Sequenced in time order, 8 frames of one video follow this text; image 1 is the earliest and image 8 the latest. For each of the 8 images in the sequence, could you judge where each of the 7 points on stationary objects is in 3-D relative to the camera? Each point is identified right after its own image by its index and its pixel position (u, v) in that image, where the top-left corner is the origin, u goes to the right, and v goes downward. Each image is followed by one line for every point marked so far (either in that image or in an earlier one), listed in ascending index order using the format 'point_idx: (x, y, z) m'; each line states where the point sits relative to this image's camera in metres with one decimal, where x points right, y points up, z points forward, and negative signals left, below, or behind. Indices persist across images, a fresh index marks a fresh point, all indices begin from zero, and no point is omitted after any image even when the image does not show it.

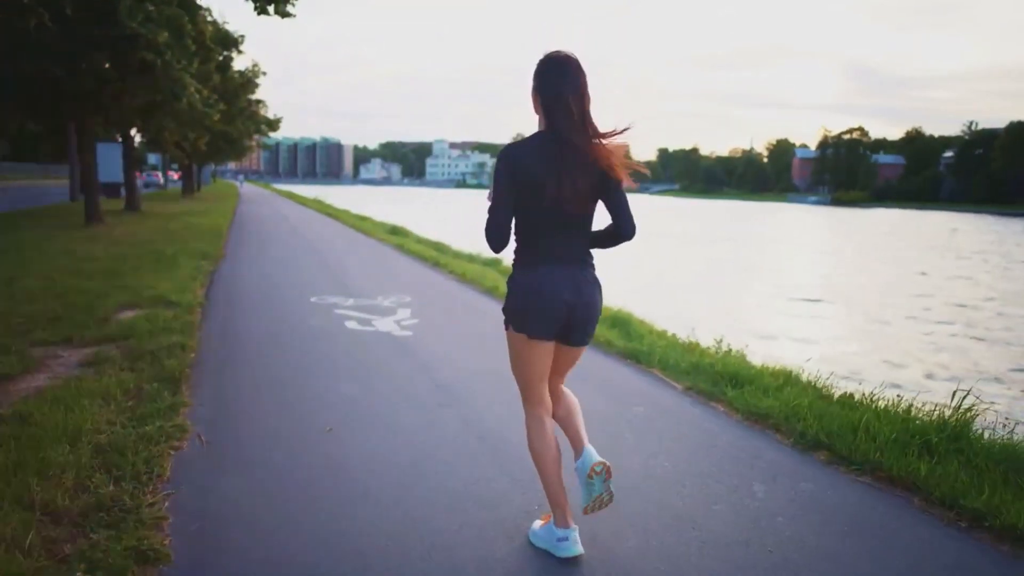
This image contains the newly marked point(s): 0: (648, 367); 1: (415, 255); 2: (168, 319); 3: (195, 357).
0: (+1.2, -0.7, +7.9) m
1: (-2.1, +0.7, +19.5) m
2: (-3.5, -0.3, +9.4) m
3: (-2.7, -0.6, +7.8) m
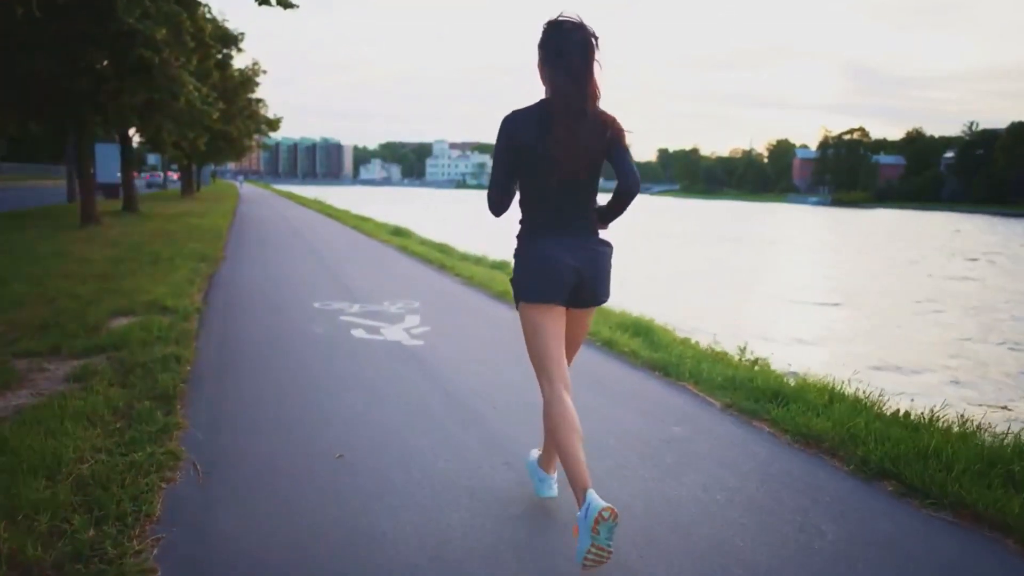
0: (+1.4, -0.8, +7.4) m
1: (-1.9, +0.6, +19.0) m
2: (-3.4, -0.4, +8.8) m
3: (-2.6, -0.6, +7.2) m
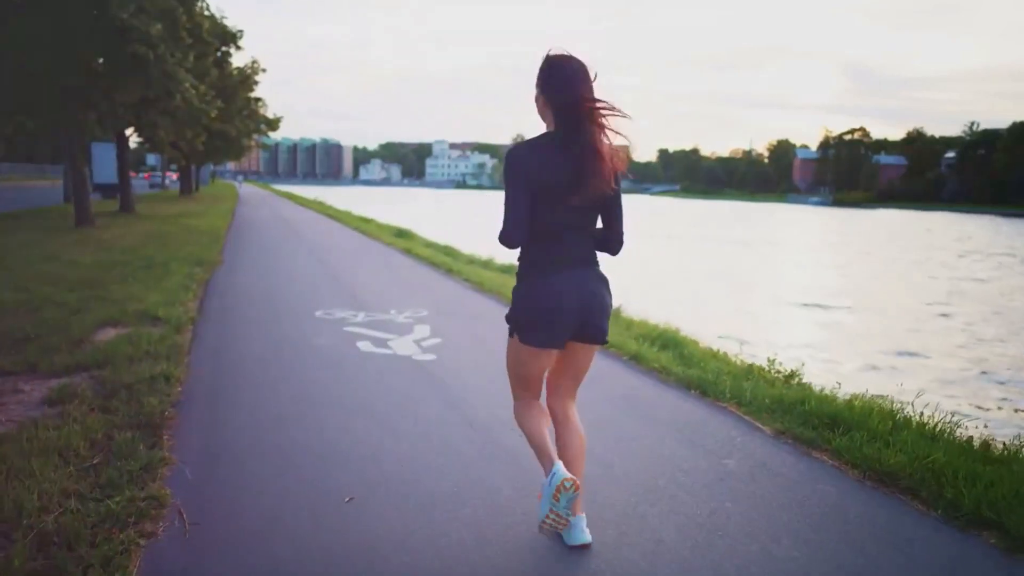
0: (+1.5, -0.8, +6.7) m
1: (-1.8, +0.6, +18.3) m
2: (-3.2, -0.5, +8.1) m
3: (-2.4, -0.7, +6.6) m
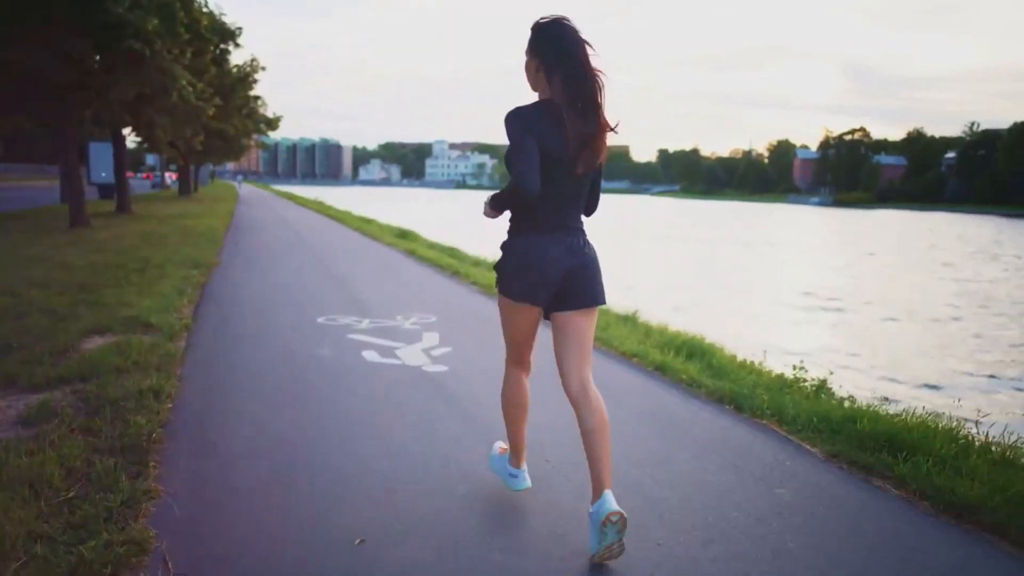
0: (+1.7, -0.9, +6.1) m
1: (-1.6, +0.5, +17.7) m
2: (-3.1, -0.5, +7.6) m
3: (-2.2, -0.8, +6.0) m
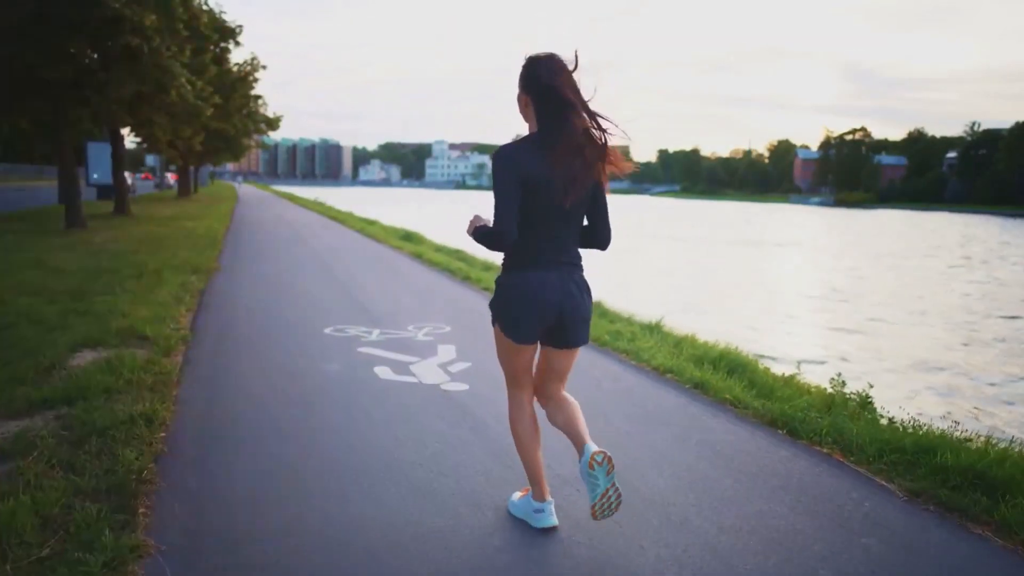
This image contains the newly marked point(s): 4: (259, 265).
0: (+1.9, -1.0, +5.5) m
1: (-1.4, +0.4, +17.1) m
2: (-2.9, -0.6, +7.0) m
3: (-2.0, -0.9, +5.4) m
4: (-4.4, +0.4, +16.0) m
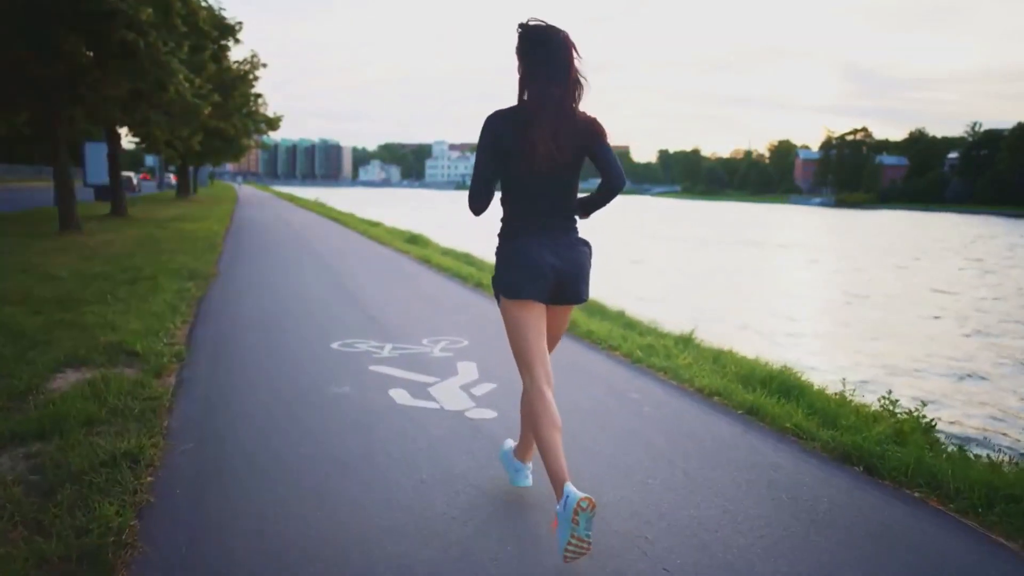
0: (+2.1, -1.1, +4.8) m
1: (-1.2, +0.3, +16.4) m
2: (-2.7, -0.7, +6.2) m
3: (-1.8, -1.0, +4.6) m
4: (-4.2, +0.3, +15.2) m
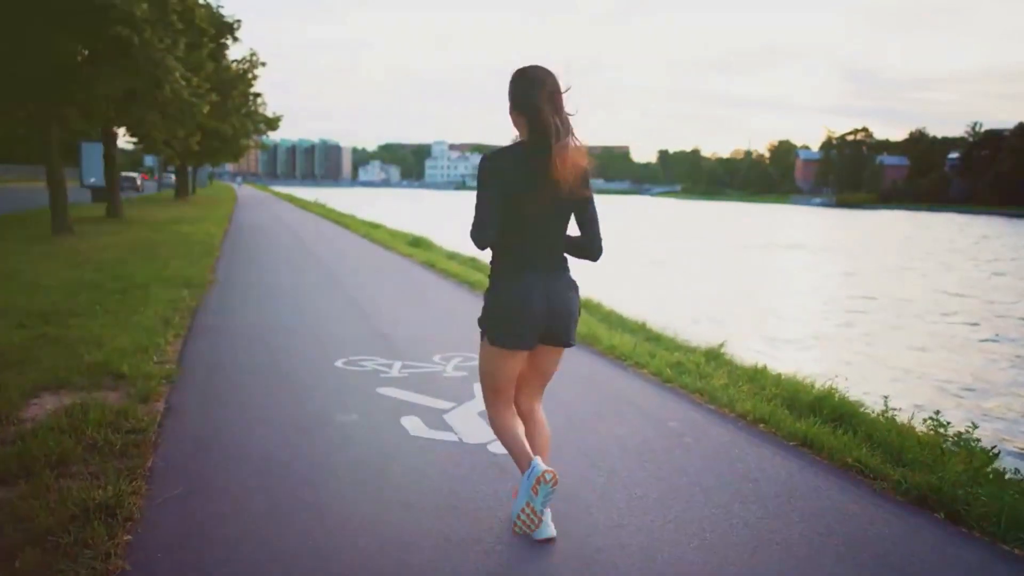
0: (+2.3, -1.2, +4.1) m
1: (-1.0, +0.2, +15.7) m
2: (-2.5, -0.8, +5.6) m
3: (-1.7, -1.1, +4.0) m
4: (-4.1, +0.2, +14.6) m
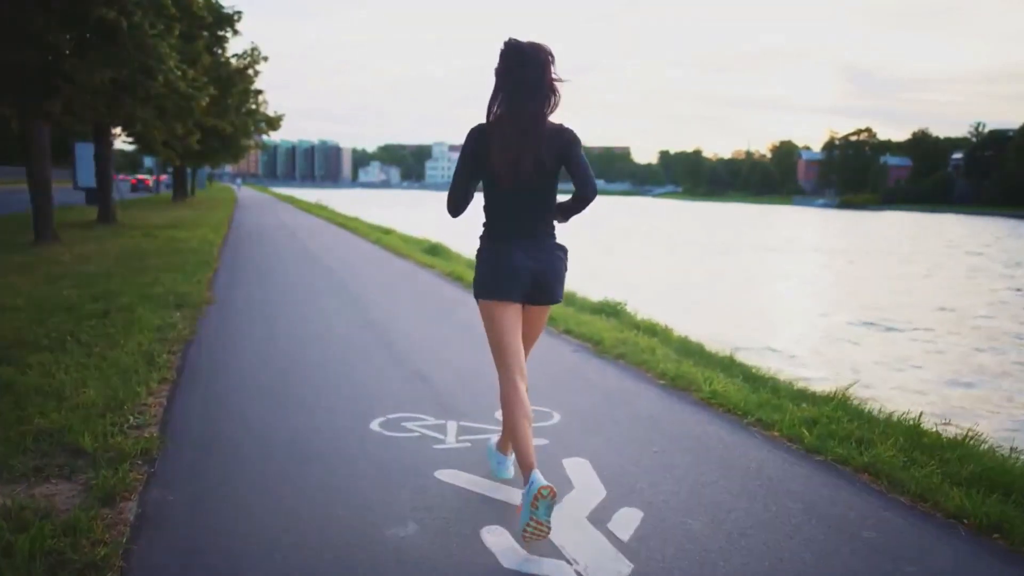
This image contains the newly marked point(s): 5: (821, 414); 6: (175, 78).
0: (+2.8, -1.4, +2.3) m
1: (-0.5, 0.0, +13.9) m
2: (-1.9, -1.0, +3.7) m
3: (-1.1, -1.3, +2.1) m
4: (-3.5, 0.0, +12.7) m
5: (+2.2, -0.9, +6.4) m
6: (-7.1, +4.4, +19.3) m
